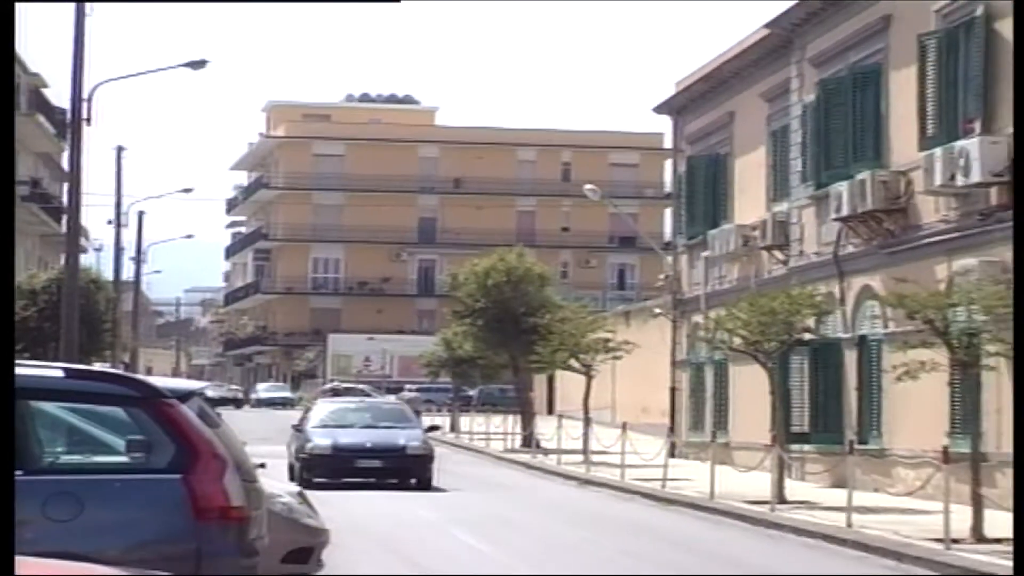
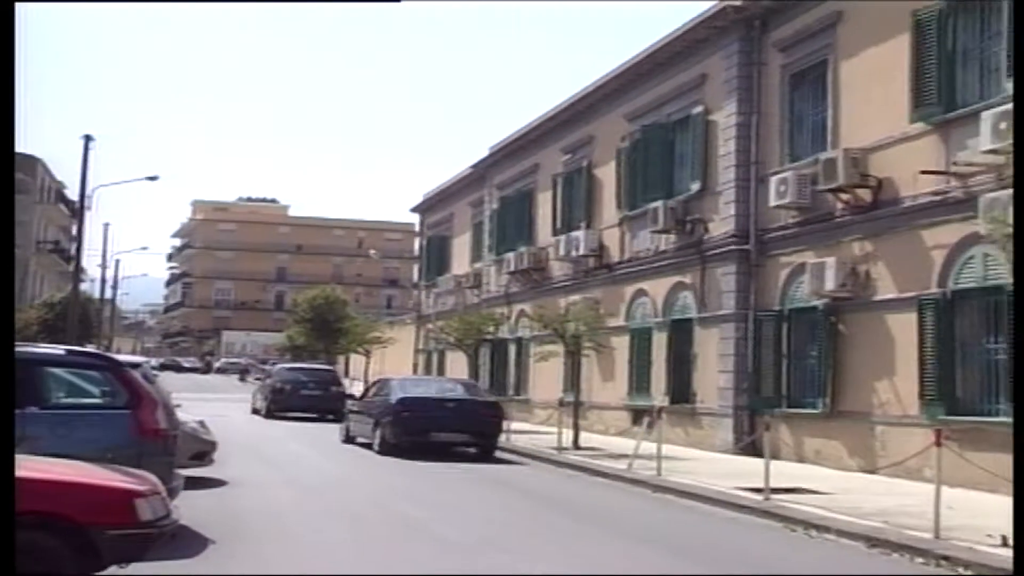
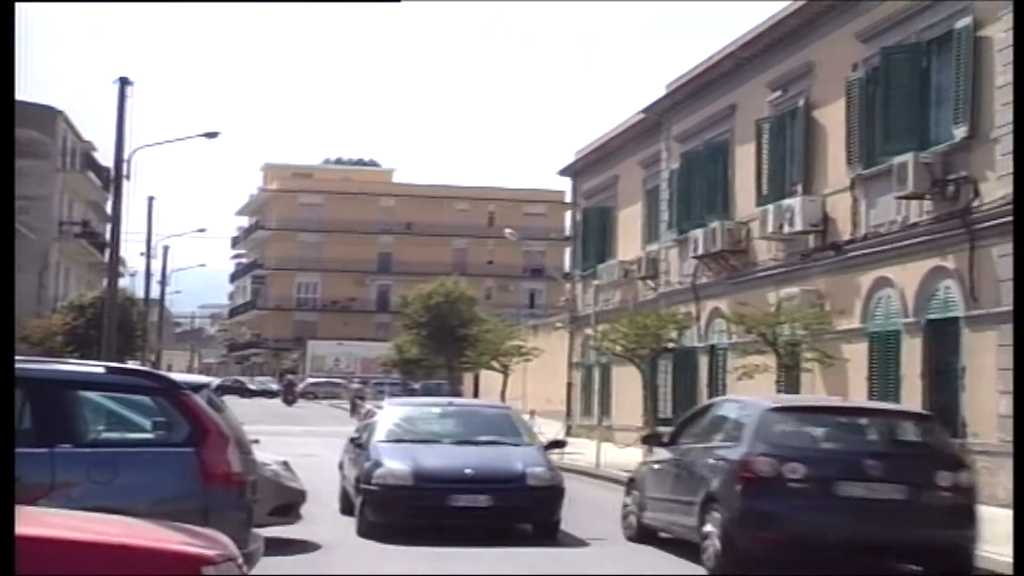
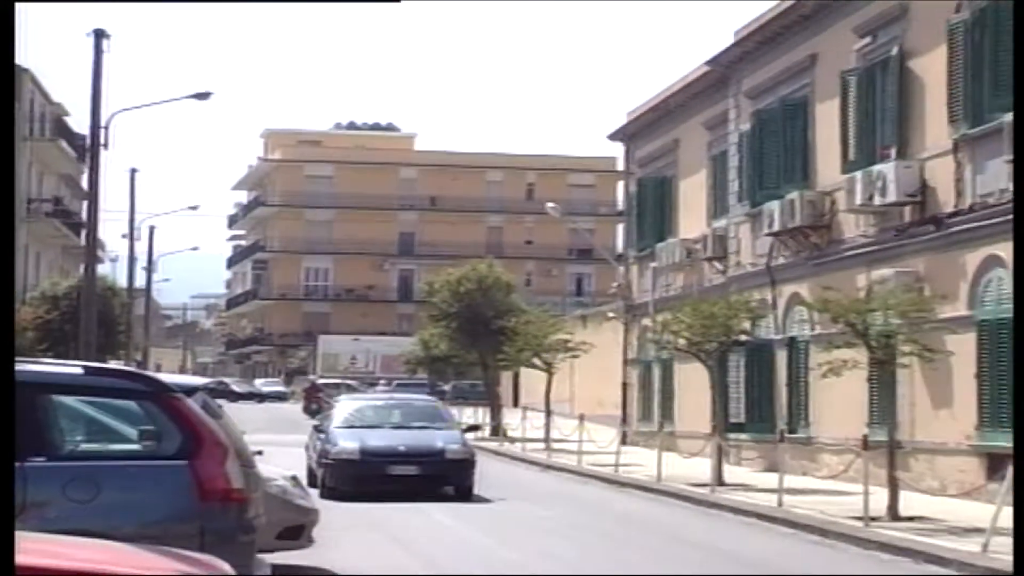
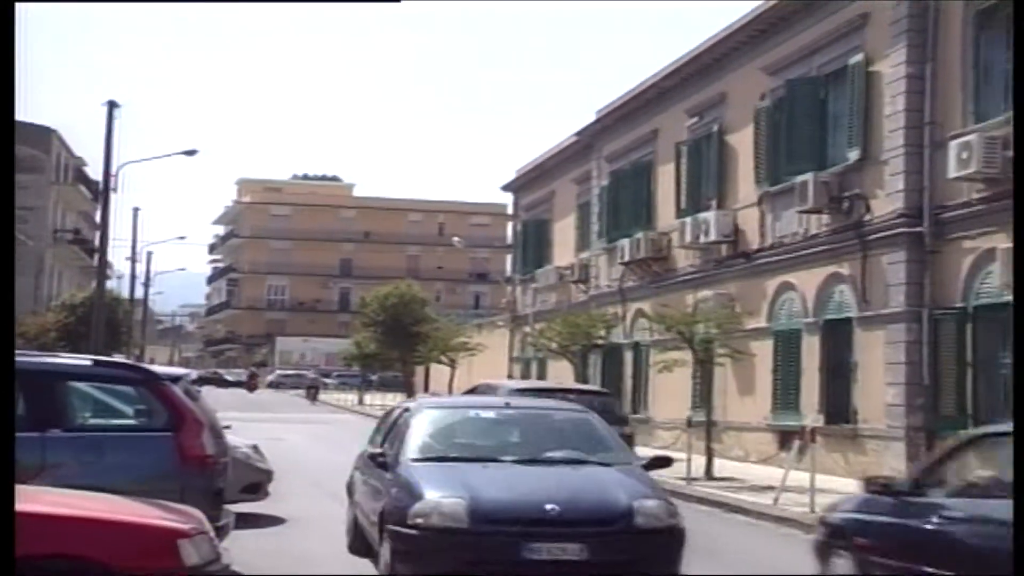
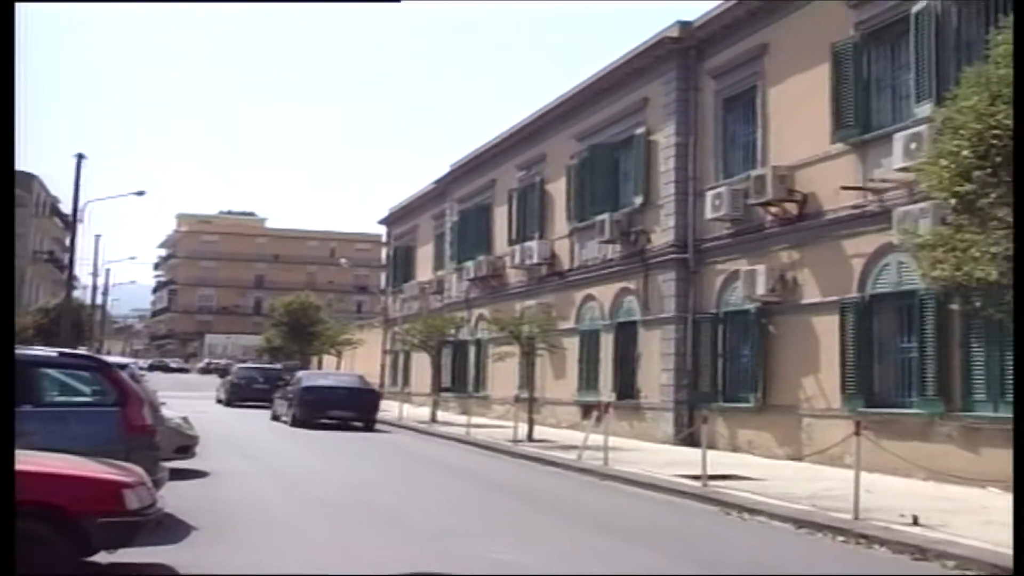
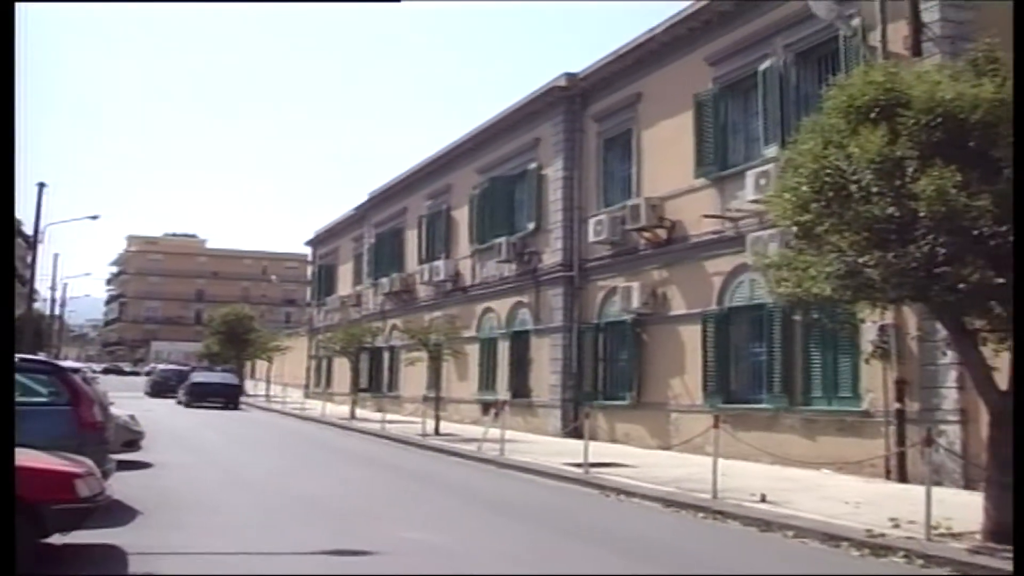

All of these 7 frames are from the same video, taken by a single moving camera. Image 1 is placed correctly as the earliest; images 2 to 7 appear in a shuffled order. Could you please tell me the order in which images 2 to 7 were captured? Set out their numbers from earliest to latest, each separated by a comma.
4, 3, 5, 2, 6, 7
